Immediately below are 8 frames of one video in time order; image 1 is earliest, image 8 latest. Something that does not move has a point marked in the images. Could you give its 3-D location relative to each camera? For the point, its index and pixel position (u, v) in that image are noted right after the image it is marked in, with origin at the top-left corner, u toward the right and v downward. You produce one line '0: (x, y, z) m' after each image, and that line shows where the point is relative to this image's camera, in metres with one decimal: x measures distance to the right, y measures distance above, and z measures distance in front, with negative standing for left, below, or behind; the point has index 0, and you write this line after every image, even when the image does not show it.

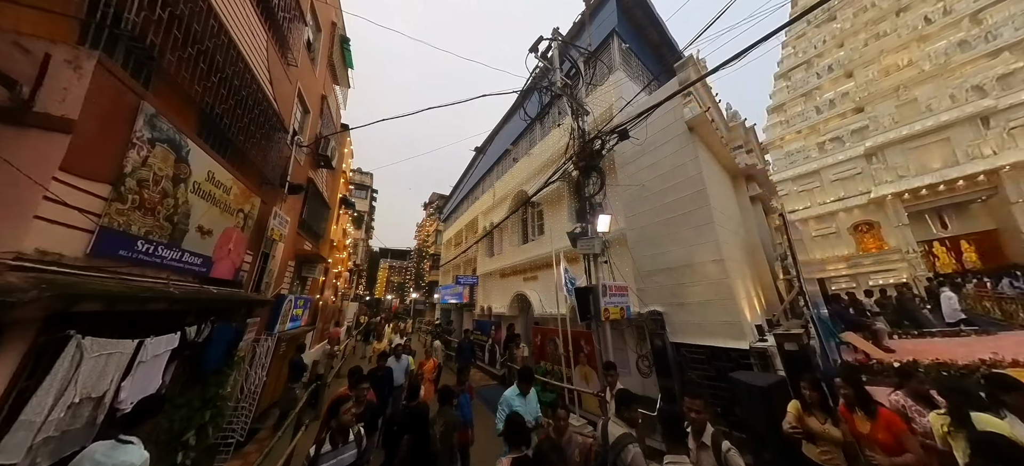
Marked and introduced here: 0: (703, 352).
0: (+3.7, -2.2, +4.8) m
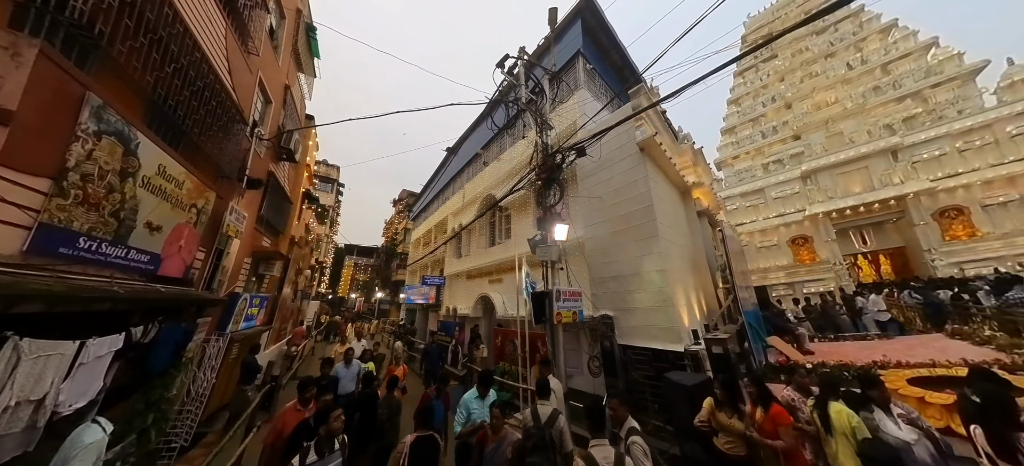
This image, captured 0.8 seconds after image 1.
0: (+2.9, -2.4, +5.4) m
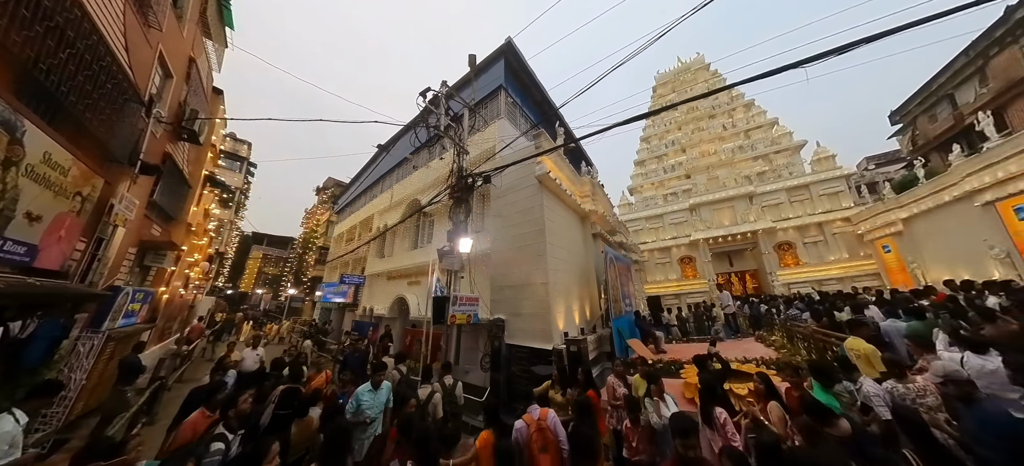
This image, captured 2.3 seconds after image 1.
0: (+0.4, -2.9, +6.6) m
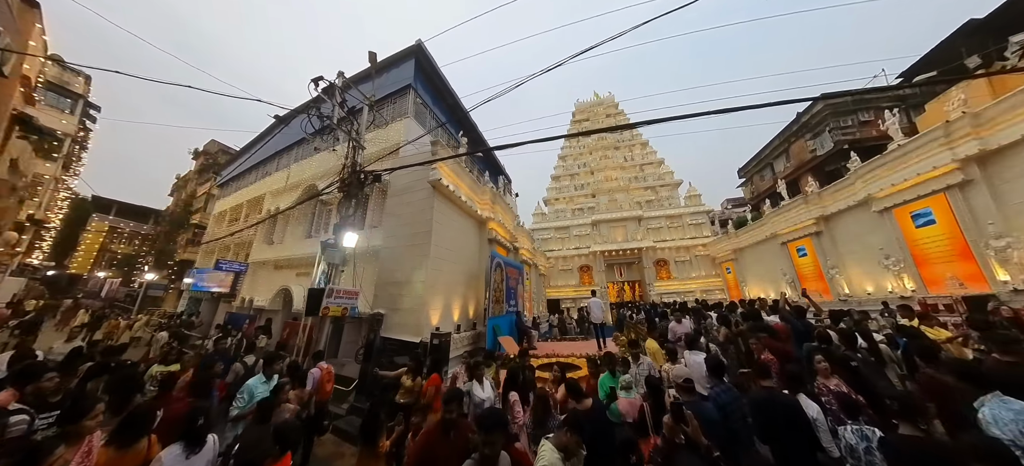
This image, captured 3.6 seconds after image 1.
0: (-3.0, -3.0, +7.1) m
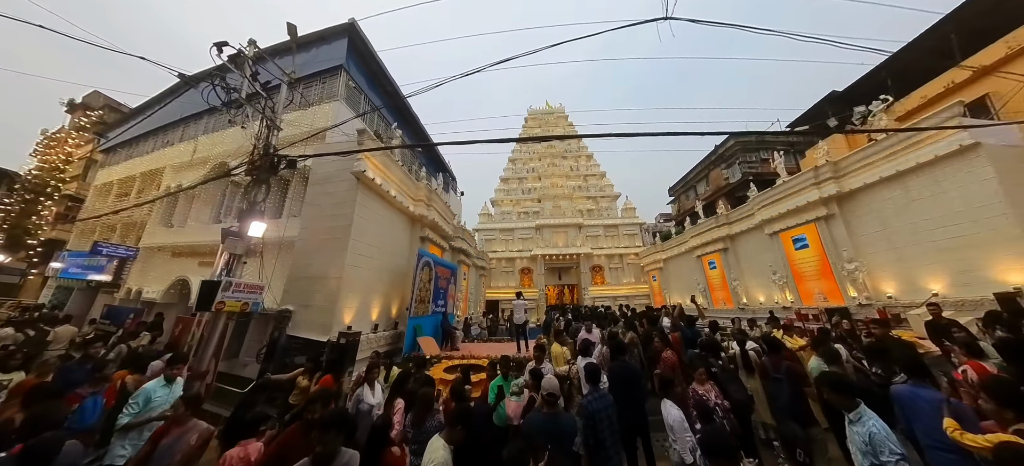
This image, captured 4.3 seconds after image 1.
0: (-5.3, -2.8, +6.7) m
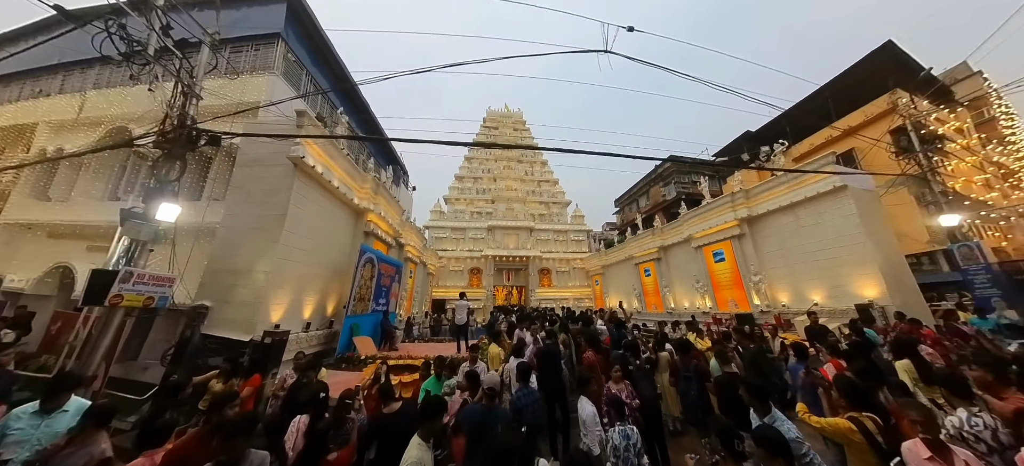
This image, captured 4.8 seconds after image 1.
0: (-6.8, -2.5, +6.2) m
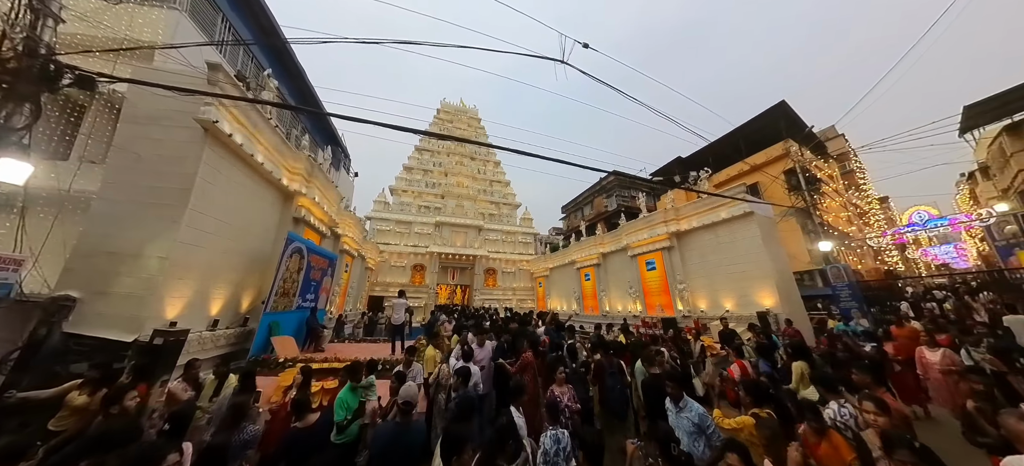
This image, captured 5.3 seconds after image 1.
0: (-8.0, -2.0, +5.0) m
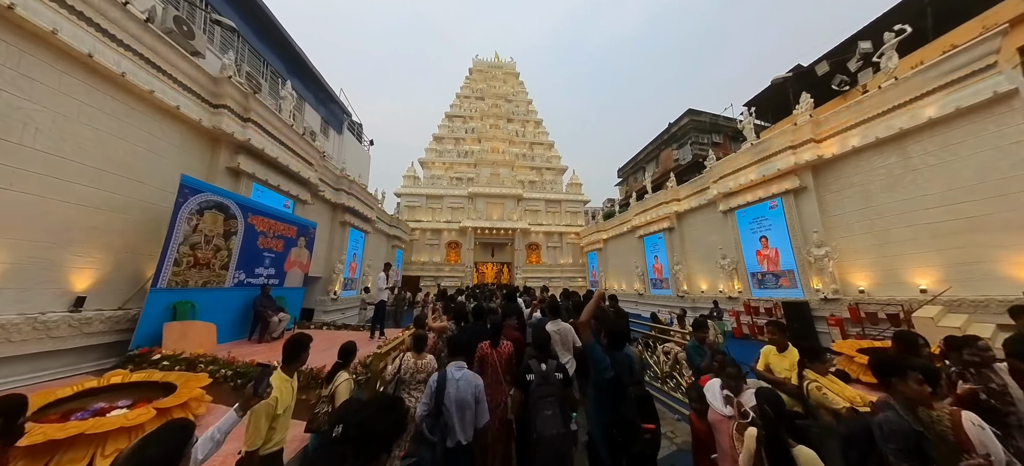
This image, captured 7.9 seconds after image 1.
0: (-8.1, -1.4, +3.8) m
